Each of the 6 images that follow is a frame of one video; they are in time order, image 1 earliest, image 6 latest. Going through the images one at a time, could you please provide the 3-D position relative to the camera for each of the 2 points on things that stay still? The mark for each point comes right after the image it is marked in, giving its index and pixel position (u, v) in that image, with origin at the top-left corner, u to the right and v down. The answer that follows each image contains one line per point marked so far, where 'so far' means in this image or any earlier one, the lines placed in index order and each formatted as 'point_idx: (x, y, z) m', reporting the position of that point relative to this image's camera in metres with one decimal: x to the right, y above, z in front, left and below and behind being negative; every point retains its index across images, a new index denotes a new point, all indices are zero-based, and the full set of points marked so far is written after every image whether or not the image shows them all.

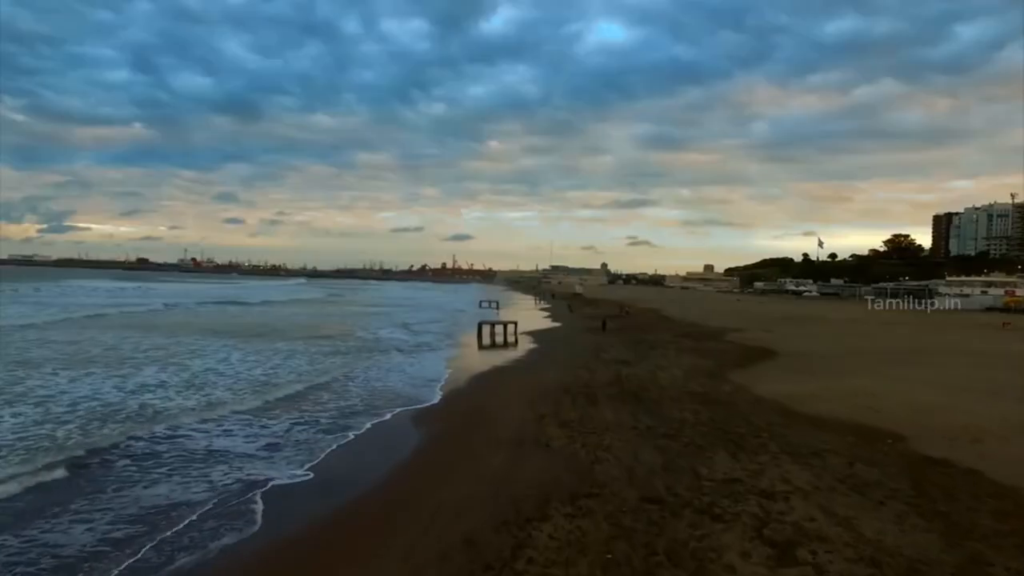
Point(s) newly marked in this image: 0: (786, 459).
0: (+3.1, -1.9, +7.8) m
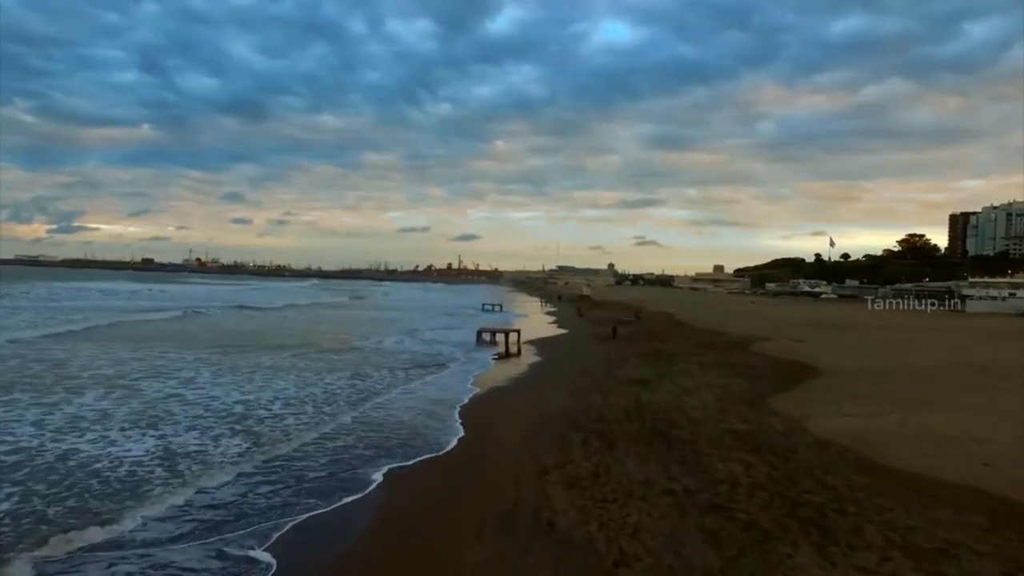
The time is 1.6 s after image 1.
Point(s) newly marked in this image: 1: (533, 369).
0: (+3.0, -2.1, +5.3) m
1: (+0.8, -2.2, +19.8) m
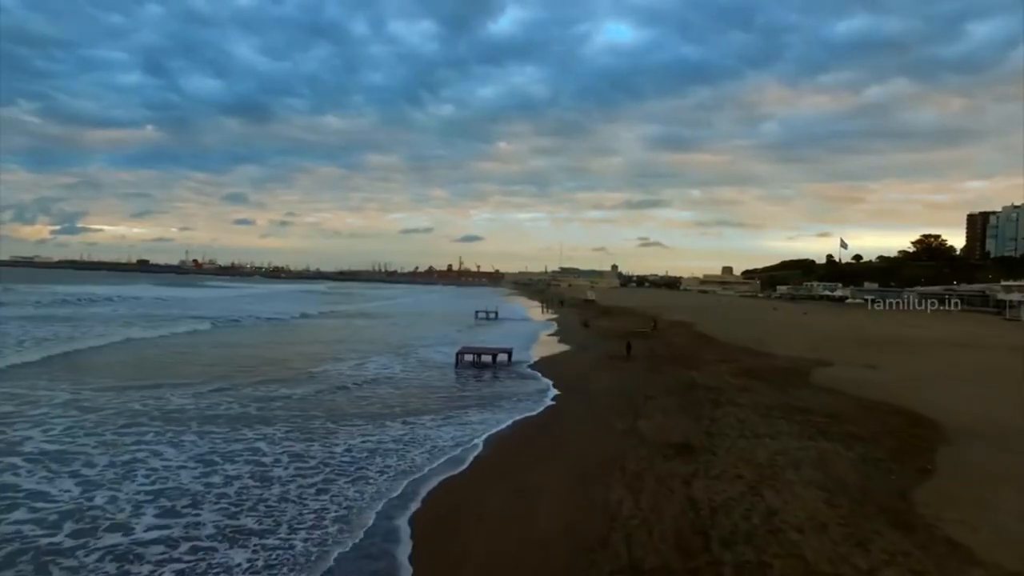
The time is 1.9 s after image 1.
0: (+2.7, -2.4, +0.2) m
1: (+0.5, -2.5, +14.7) m
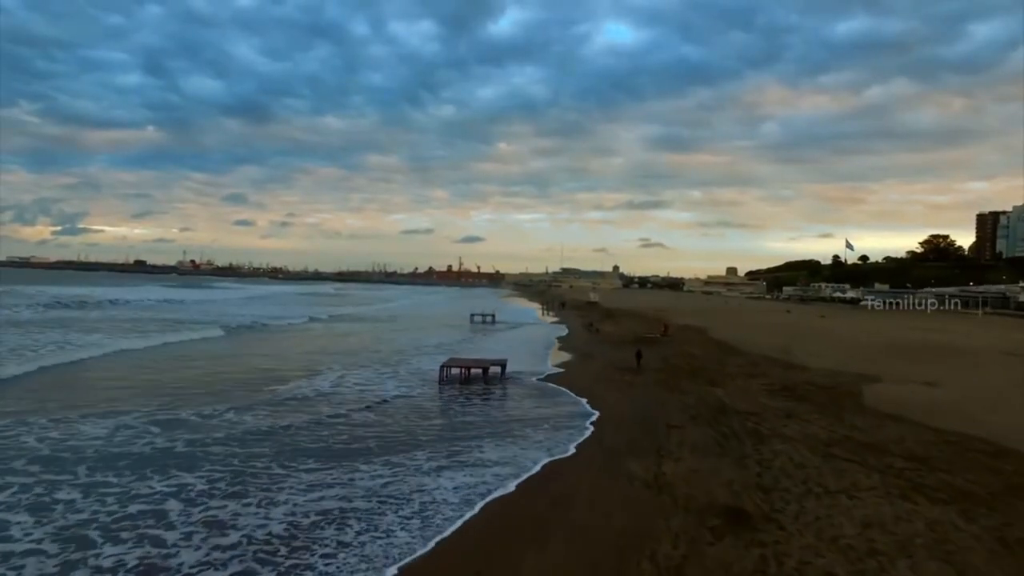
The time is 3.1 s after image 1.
0: (+2.5, -2.4, -2.4) m
1: (+0.4, -2.6, +12.1) m
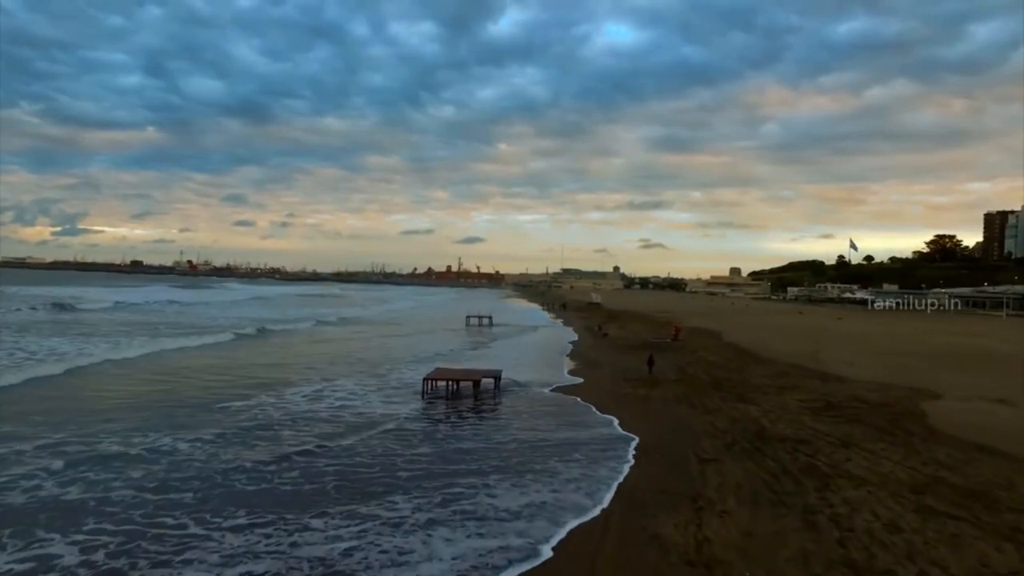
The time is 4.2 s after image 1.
0: (+2.5, -2.4, -4.7) m
1: (+0.3, -2.6, +9.8) m
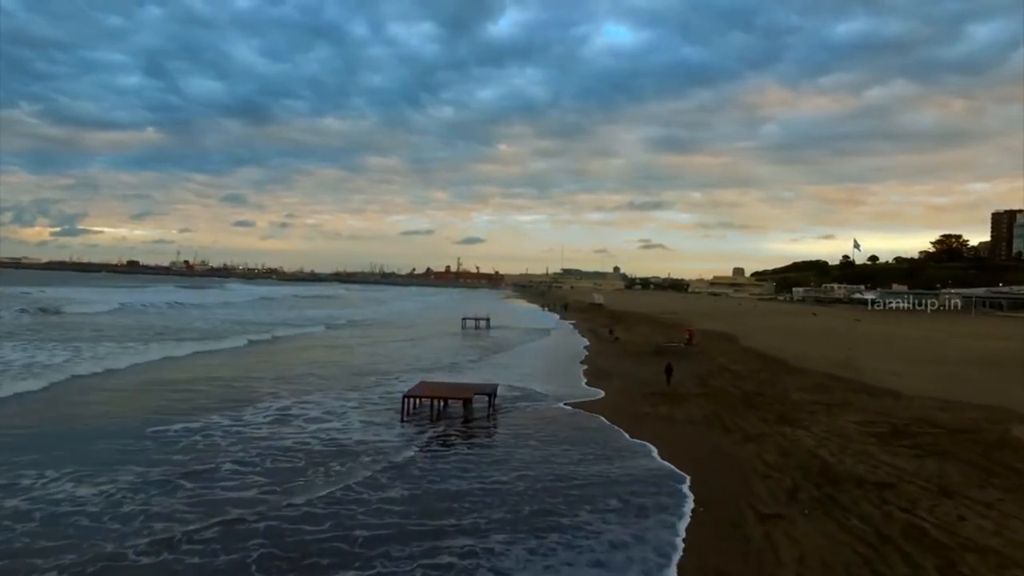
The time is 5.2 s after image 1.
0: (+2.4, -2.4, -7.1) m
1: (+0.2, -2.5, +7.4) m
